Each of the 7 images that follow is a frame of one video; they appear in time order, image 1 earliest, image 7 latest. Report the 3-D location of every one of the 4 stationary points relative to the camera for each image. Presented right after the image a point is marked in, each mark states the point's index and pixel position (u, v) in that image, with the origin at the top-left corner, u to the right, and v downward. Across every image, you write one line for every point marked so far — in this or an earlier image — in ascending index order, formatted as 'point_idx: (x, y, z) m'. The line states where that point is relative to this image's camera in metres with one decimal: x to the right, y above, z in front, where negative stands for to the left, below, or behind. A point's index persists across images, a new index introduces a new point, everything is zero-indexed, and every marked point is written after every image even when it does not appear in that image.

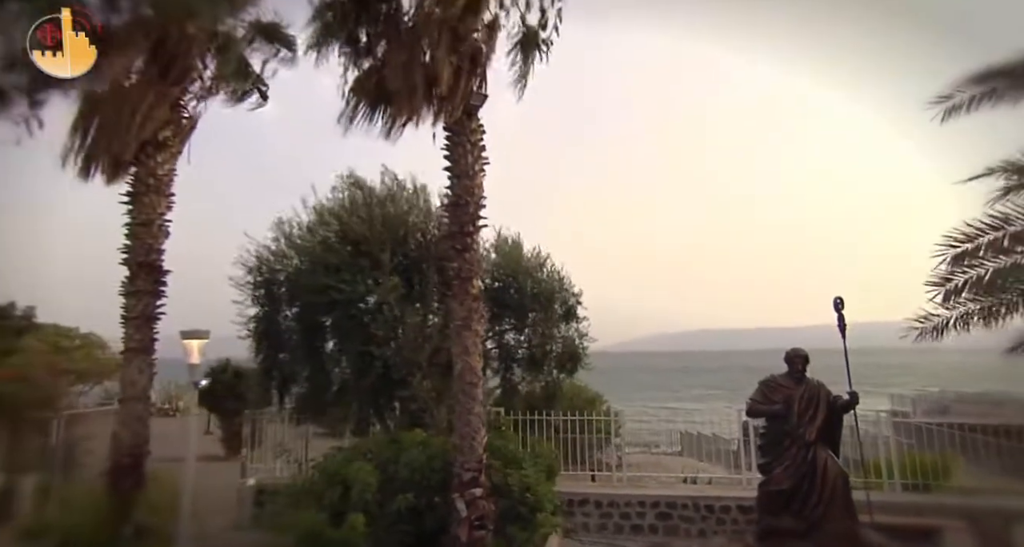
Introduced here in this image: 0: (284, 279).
0: (-3.1, -0.1, +8.5) m
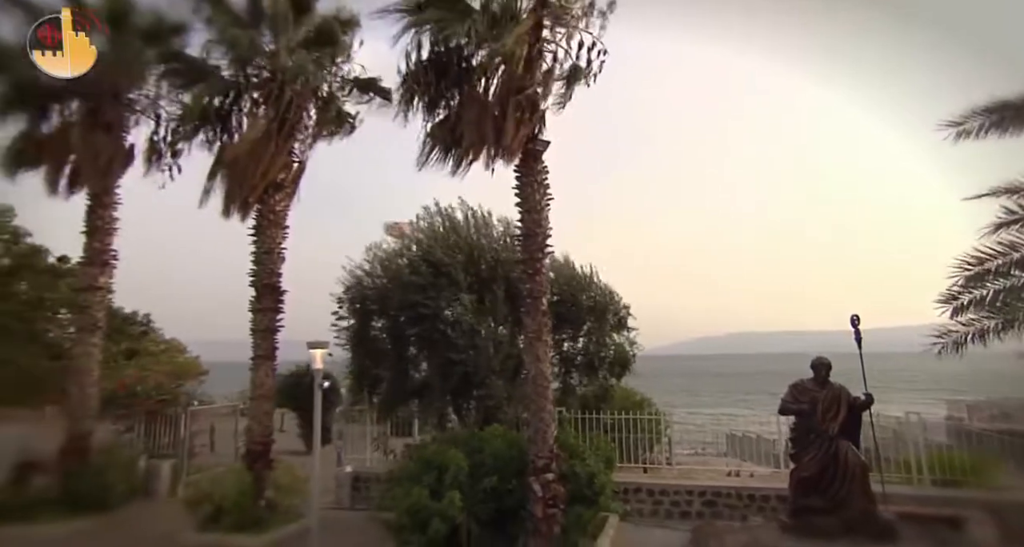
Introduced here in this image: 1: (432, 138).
0: (-2.1, -0.4, +9.8) m
1: (-1.1, +1.7, +7.5) m
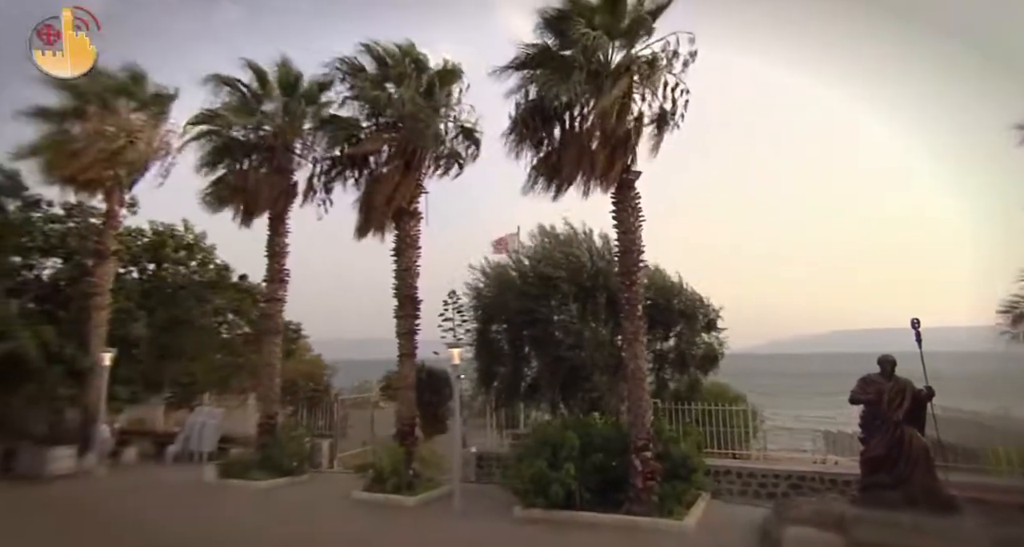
0: (-0.3, -0.6, +11.5) m
1: (+0.4, +1.5, +9.0) m
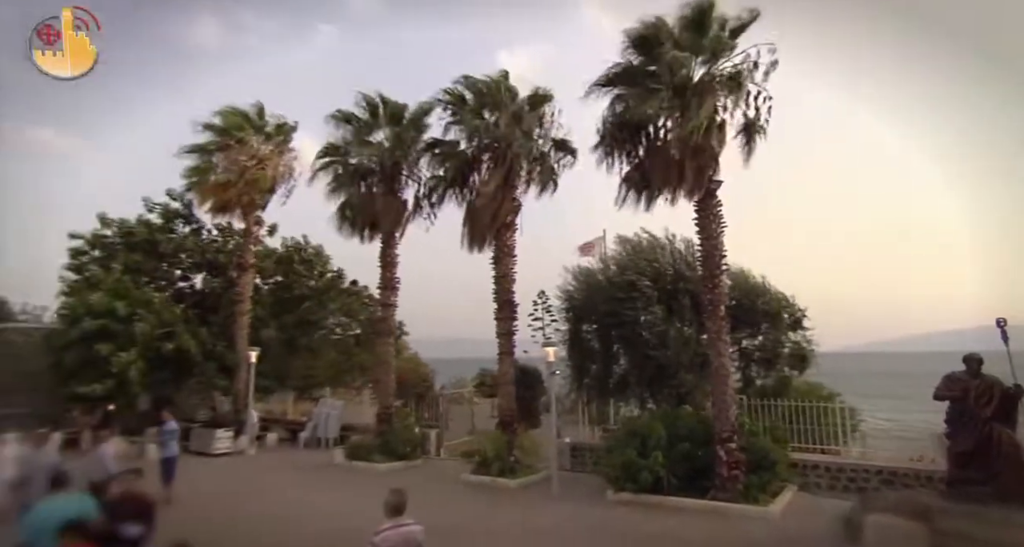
0: (+1.4, -0.7, +12.3) m
1: (+1.8, +1.5, +9.8) m
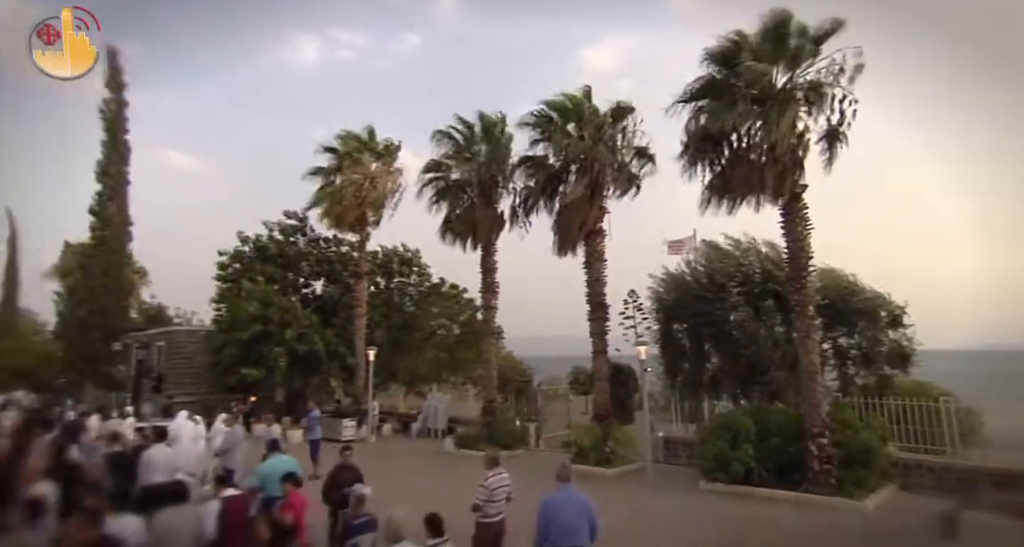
0: (+3.4, -0.7, +12.8) m
1: (+3.3, +1.4, +10.2) m
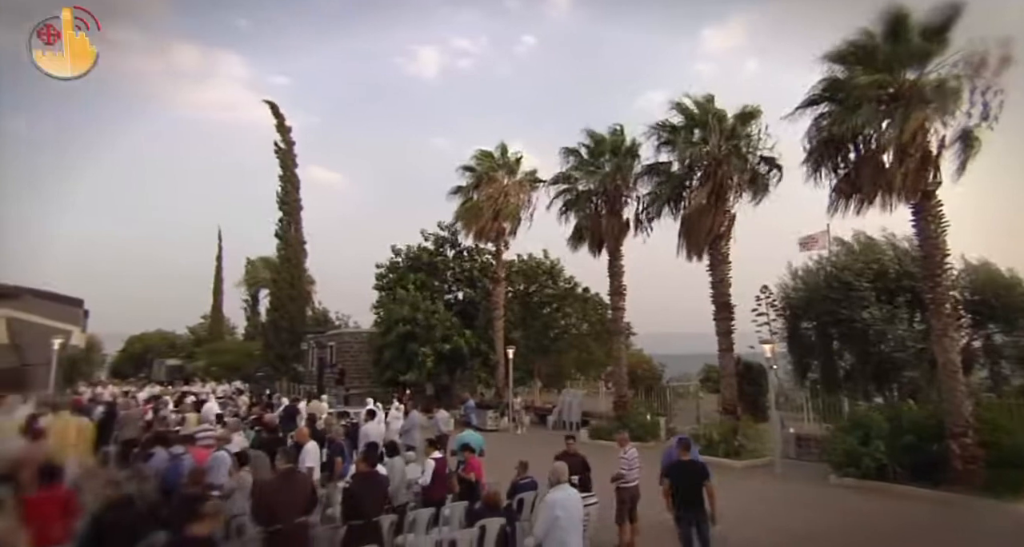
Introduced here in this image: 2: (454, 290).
0: (+6.1, -0.7, +12.9) m
1: (+5.5, +1.4, +10.4) m
2: (-1.9, -0.5, +19.4) m
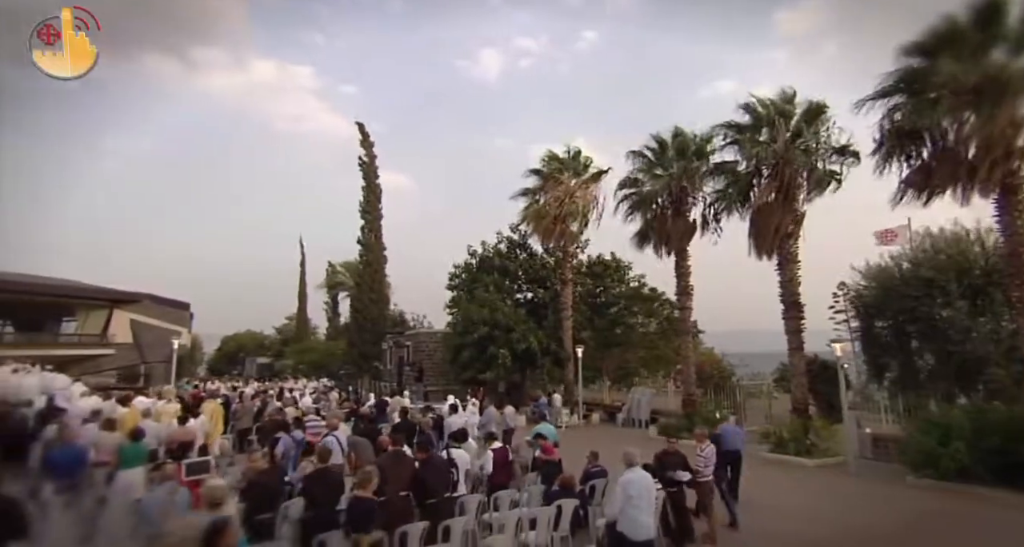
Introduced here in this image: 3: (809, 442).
0: (+7.6, -0.6, +12.6) m
1: (+6.6, +1.5, +10.2) m
2: (+0.3, -0.5, +19.9) m
3: (+5.6, -3.2, +11.4) m
